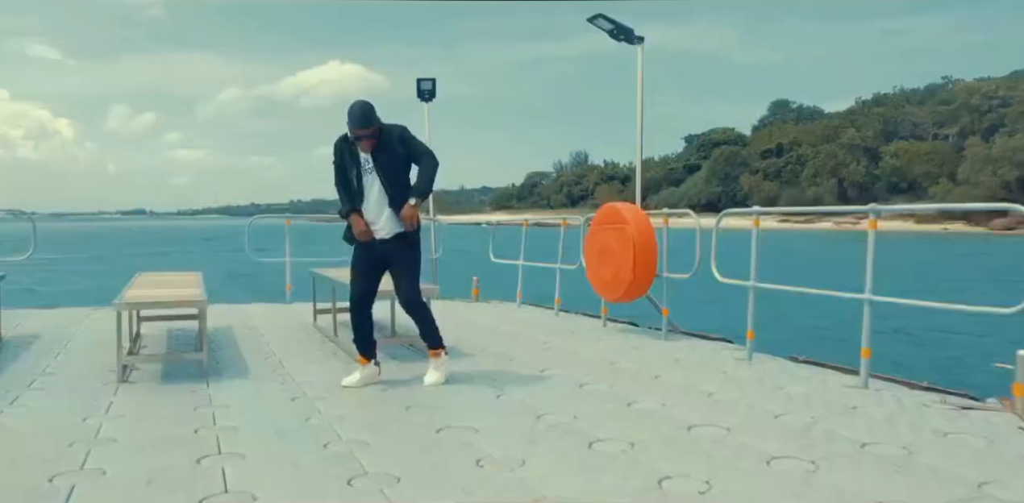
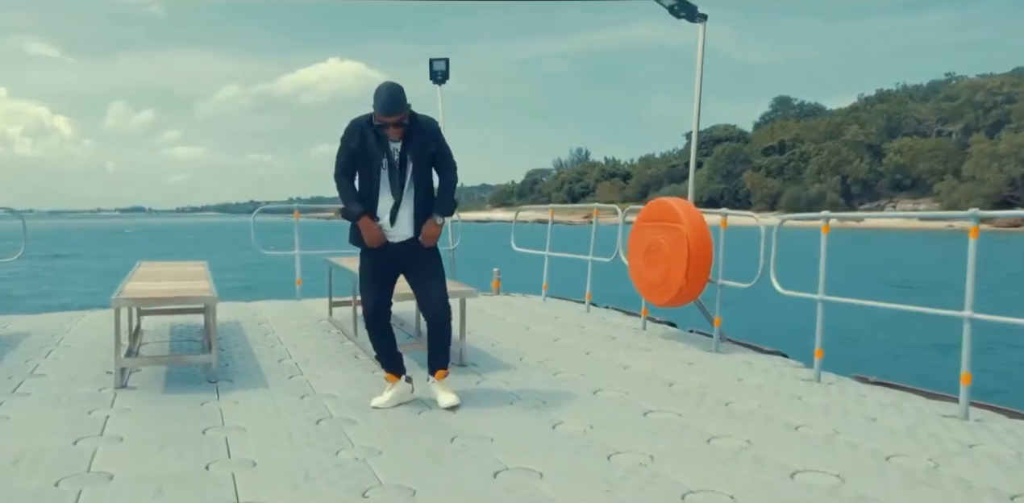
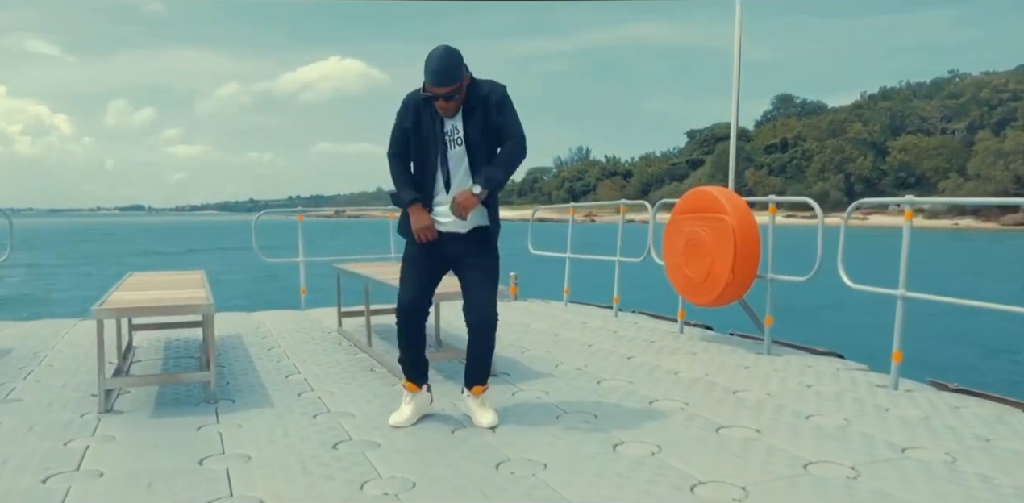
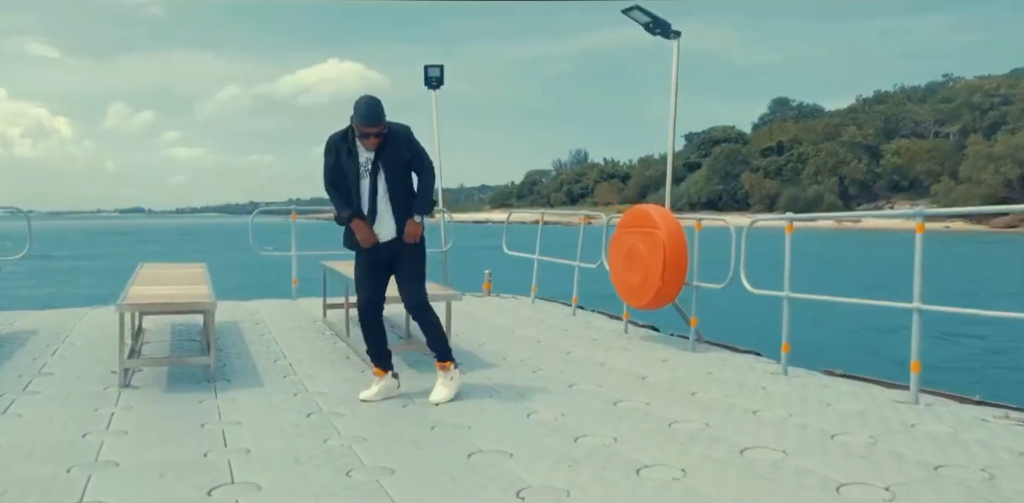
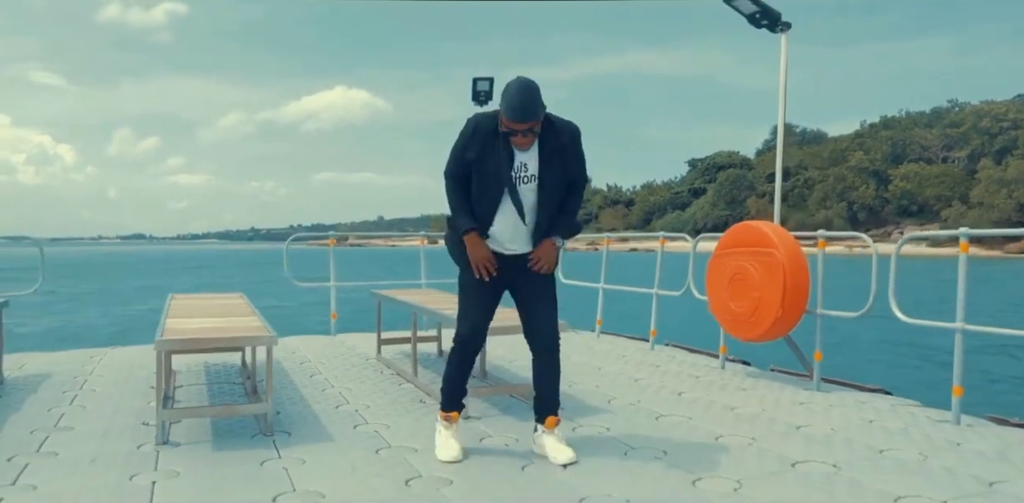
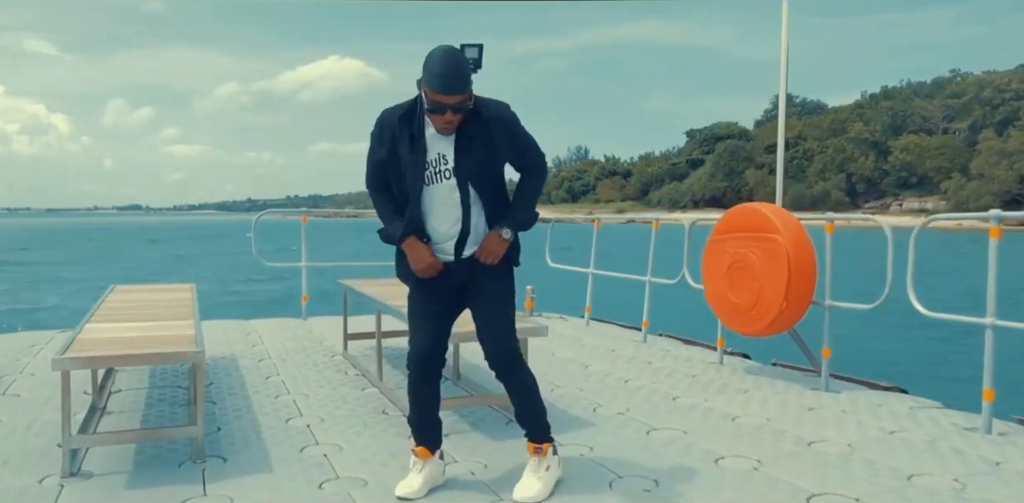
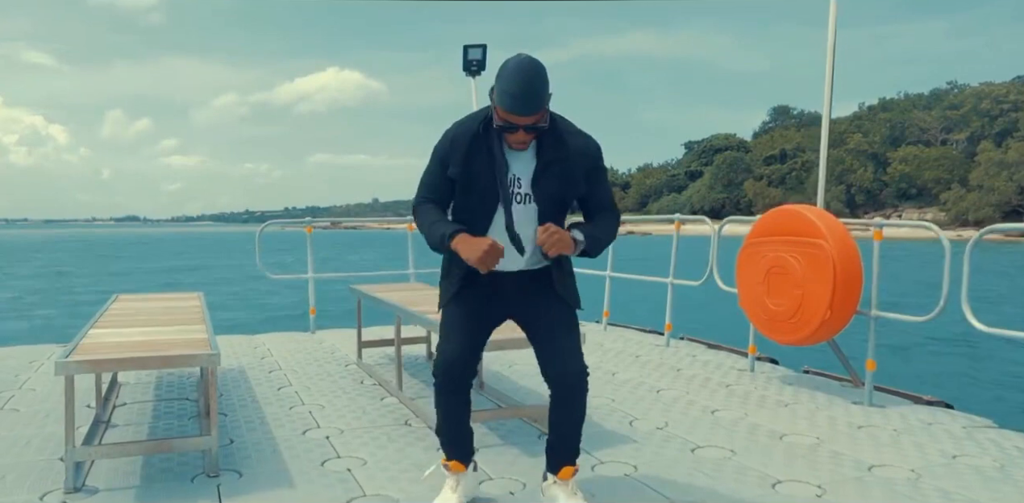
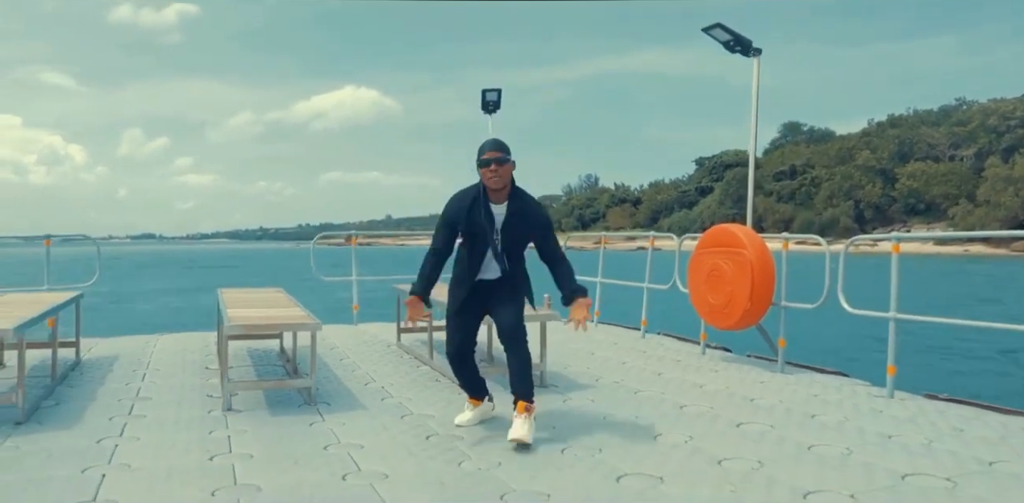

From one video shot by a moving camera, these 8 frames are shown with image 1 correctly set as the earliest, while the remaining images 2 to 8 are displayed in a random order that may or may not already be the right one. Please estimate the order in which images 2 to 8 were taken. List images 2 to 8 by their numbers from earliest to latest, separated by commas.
4, 2, 3, 6, 7, 5, 8
